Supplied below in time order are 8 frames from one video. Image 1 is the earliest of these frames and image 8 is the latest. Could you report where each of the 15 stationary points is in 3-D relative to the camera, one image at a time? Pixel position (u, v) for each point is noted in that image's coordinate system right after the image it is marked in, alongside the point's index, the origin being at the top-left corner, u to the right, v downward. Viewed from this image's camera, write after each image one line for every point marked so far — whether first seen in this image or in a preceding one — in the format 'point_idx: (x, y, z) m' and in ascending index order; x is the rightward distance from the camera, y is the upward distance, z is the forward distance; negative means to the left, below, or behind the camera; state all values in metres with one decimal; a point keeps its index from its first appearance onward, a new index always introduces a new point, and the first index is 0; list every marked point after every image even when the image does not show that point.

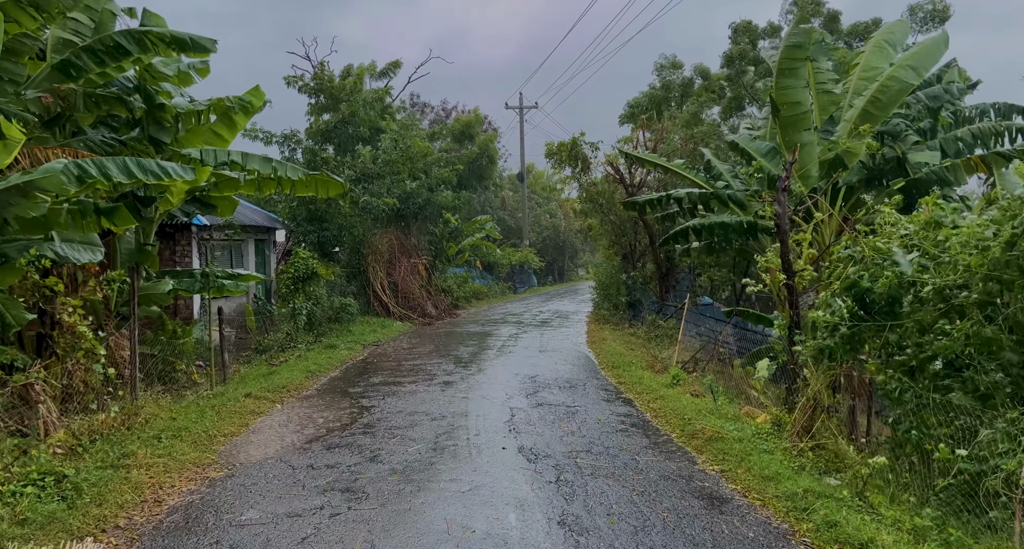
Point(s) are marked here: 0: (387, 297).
0: (-3.0, -0.5, +17.9) m
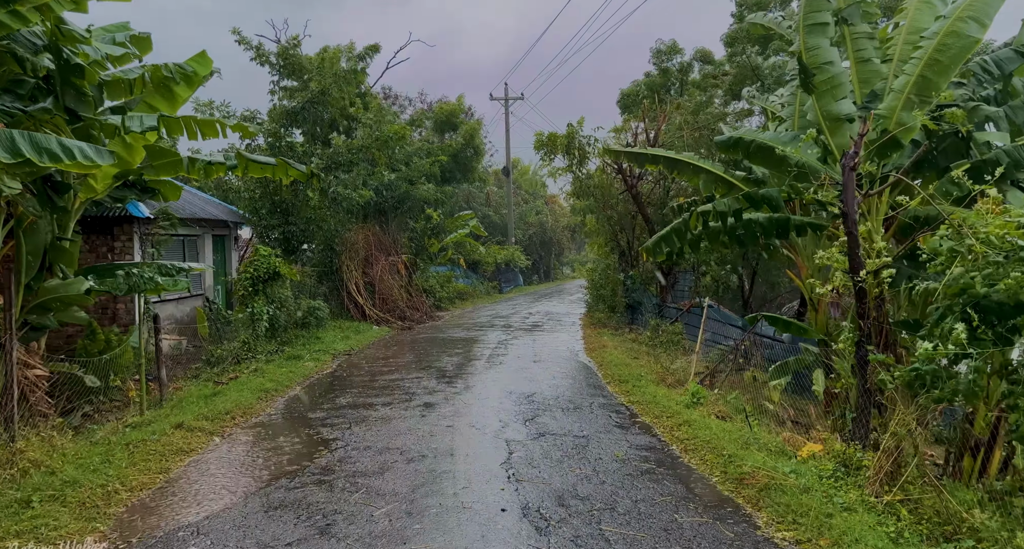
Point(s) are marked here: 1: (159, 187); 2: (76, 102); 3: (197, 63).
0: (-3.3, -0.5, +16.3) m
1: (-4.3, +1.0, +9.1) m
2: (-4.6, +1.8, +7.8) m
3: (-3.6, +2.4, +8.6) m
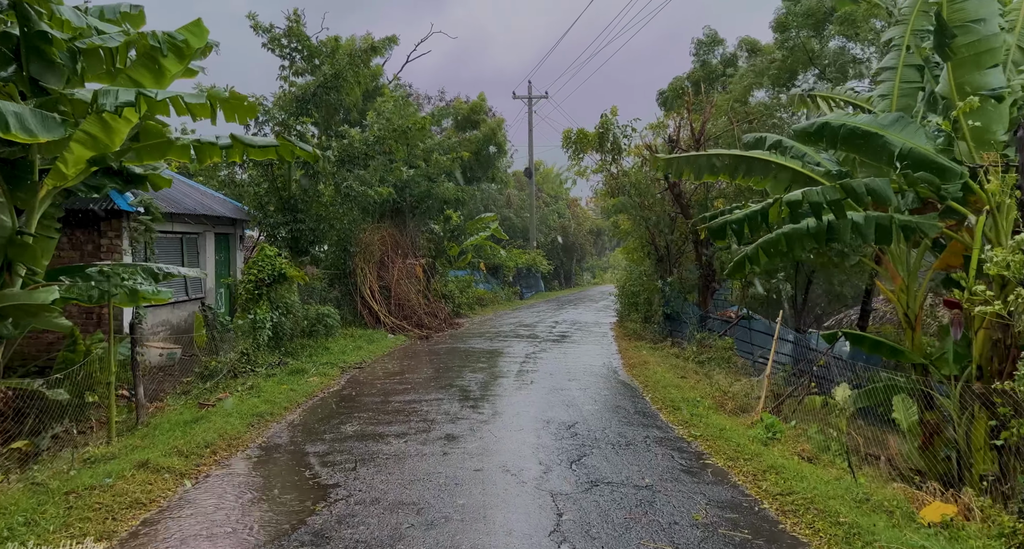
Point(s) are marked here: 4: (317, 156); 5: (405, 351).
0: (-2.7, -0.6, +15.1) m
1: (-3.9, +1.0, +7.9) m
2: (-4.2, +1.8, +6.6) m
3: (-3.2, +2.4, +7.3) m
4: (-2.2, +1.2, +8.3) m
5: (-1.8, -1.3, +12.6) m
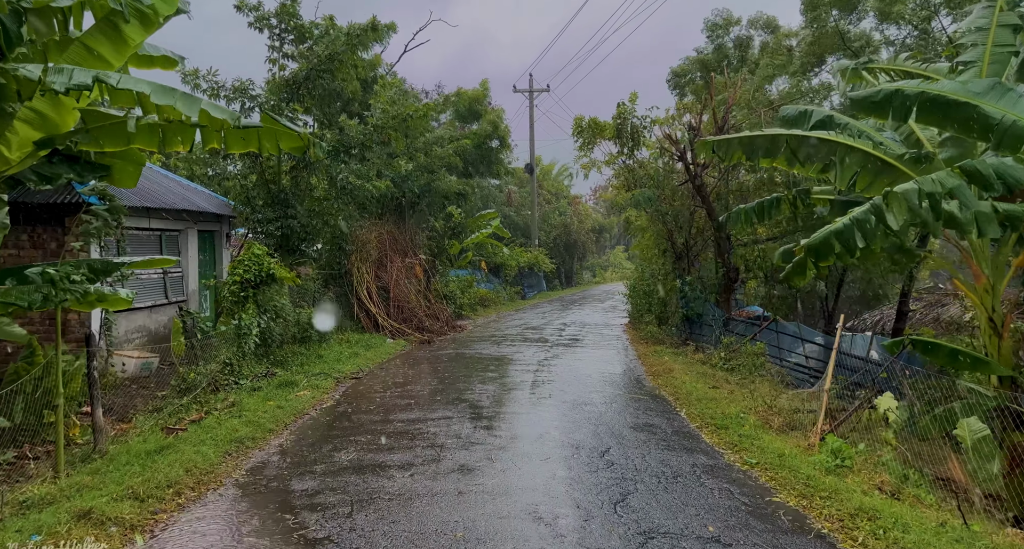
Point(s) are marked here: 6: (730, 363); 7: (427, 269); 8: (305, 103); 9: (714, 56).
0: (-2.6, -0.6, +14.0) m
1: (-3.7, +1.0, +6.8) m
2: (-4.0, +1.8, +5.6) m
3: (-3.0, +2.4, +6.3) m
4: (-2.0, +1.2, +7.3) m
5: (-1.6, -1.3, +11.5) m
6: (+3.3, -1.3, +11.1) m
7: (-1.9, +0.1, +16.2) m
8: (-3.5, +2.9, +12.6) m
9: (+4.5, +4.8, +16.1) m
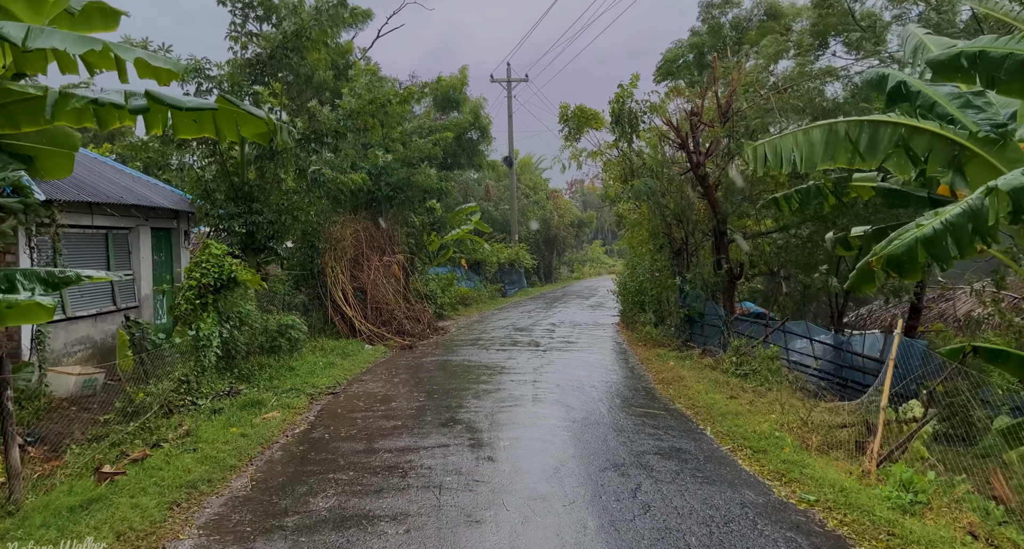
0: (-2.8, -0.6, +12.9) m
1: (-3.7, +1.0, +5.7) m
2: (-4.0, +1.7, +4.4) m
3: (-3.0, +2.3, +5.1) m
4: (-2.0, +1.2, +6.2) m
5: (-1.8, -1.3, +10.4) m
6: (+3.2, -1.3, +10.2) m
7: (-2.1, +0.1, +15.1) m
8: (-3.7, +2.9, +11.5) m
9: (+4.1, +4.8, +15.2) m
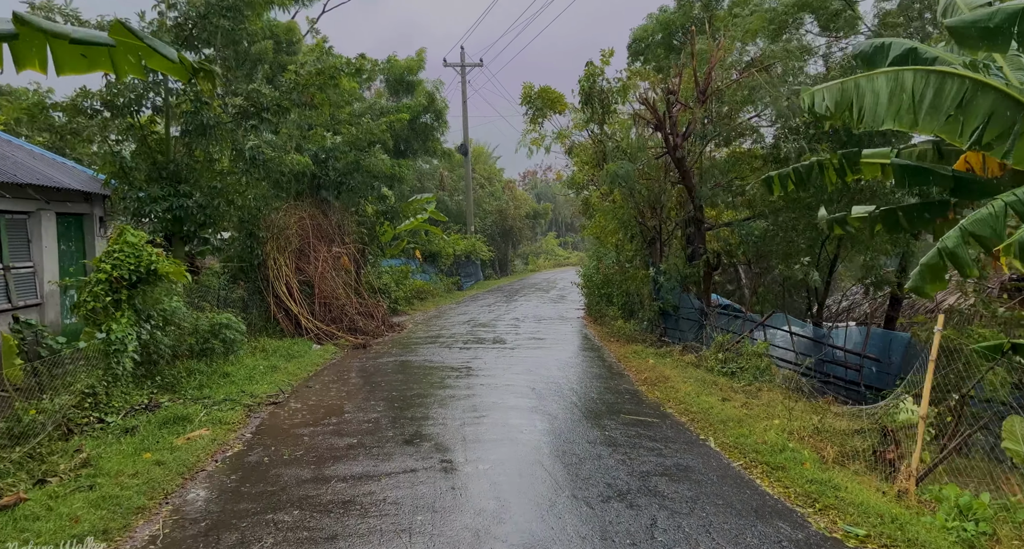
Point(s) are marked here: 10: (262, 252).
0: (-3.4, -0.5, +11.7) m
1: (-3.8, +1.0, +4.4) m
2: (-4.0, +1.8, +3.1) m
3: (-3.1, +2.4, +3.9) m
4: (-2.1, +1.3, +5.0) m
5: (-2.2, -1.2, +9.3) m
6: (+2.8, -1.2, +9.4) m
7: (-2.9, +0.3, +13.9) m
8: (-4.2, +3.0, +10.2) m
9: (+3.4, +5.0, +14.4) m
10: (-3.8, +0.3, +11.4) m
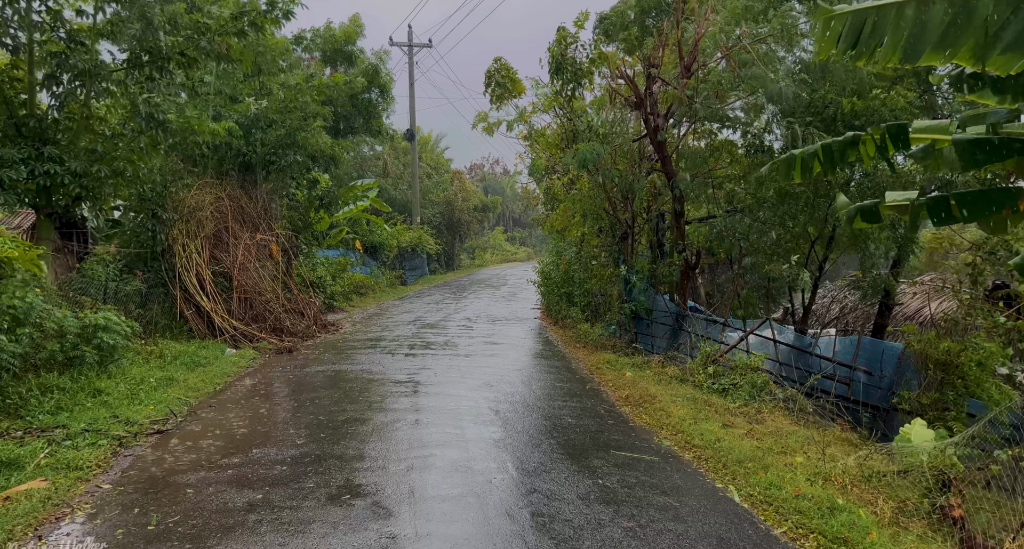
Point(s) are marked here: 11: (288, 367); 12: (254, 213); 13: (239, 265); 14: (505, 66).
0: (-4.0, -0.3, +9.9) m
1: (-3.8, +1.1, +2.6) m
2: (-3.9, +1.9, +1.2) m
3: (-3.0, +2.5, +2.1) m
4: (-2.2, +1.3, +3.3) m
5: (-2.6, -1.1, +7.6) m
6: (+2.3, -1.2, +8.1) m
7: (-3.7, +0.4, +12.1) m
8: (-4.7, +3.2, +8.3) m
9: (+2.6, +5.0, +13.1) m
10: (-4.4, +0.5, +9.5) m
11: (-2.6, -1.1, +8.7) m
12: (-3.9, +0.9, +11.3) m
13: (-3.8, +0.1, +10.5) m
14: (-0.1, +3.5, +12.3) m
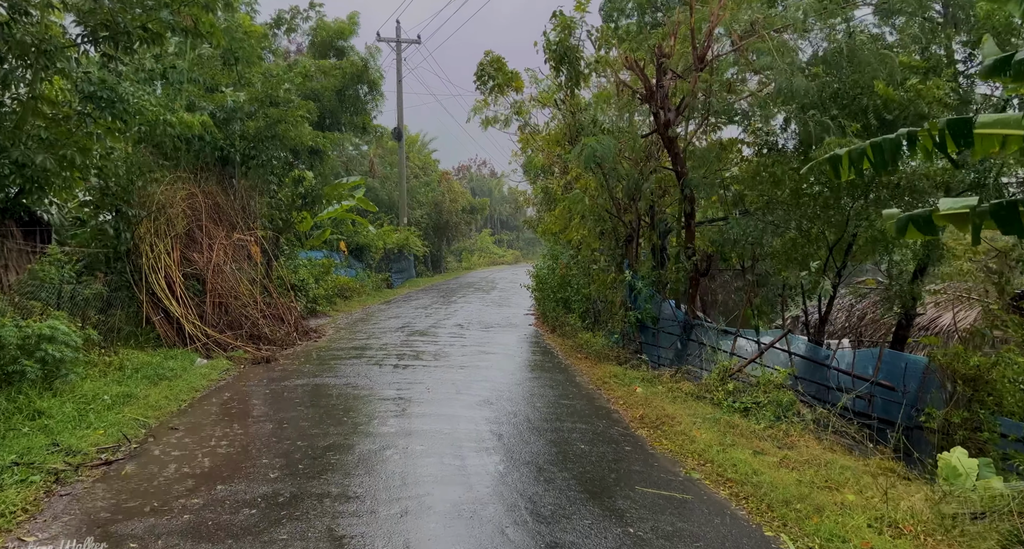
0: (-4.0, -0.4, +9.0) m
1: (-3.7, +1.1, +1.7) m
2: (-3.7, +1.9, +0.4) m
3: (-2.9, +2.5, +1.3) m
4: (-2.1, +1.3, +2.5) m
5: (-2.6, -1.1, +6.8) m
6: (+2.3, -1.3, +7.4) m
7: (-3.7, +0.4, +11.3) m
8: (-4.6, +3.1, +7.4) m
9: (+2.6, +4.9, +12.4) m
10: (-4.4, +0.5, +8.7) m
11: (-2.6, -1.1, +7.8) m
12: (-3.9, +0.9, +10.5) m
13: (-3.9, +0.1, +9.6) m
14: (-0.2, +3.4, +11.5) m
